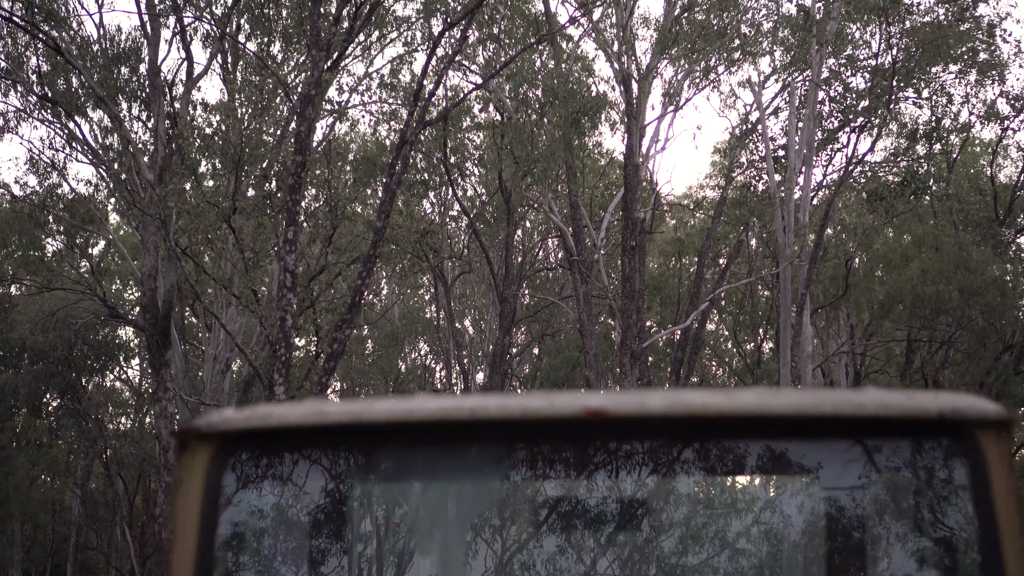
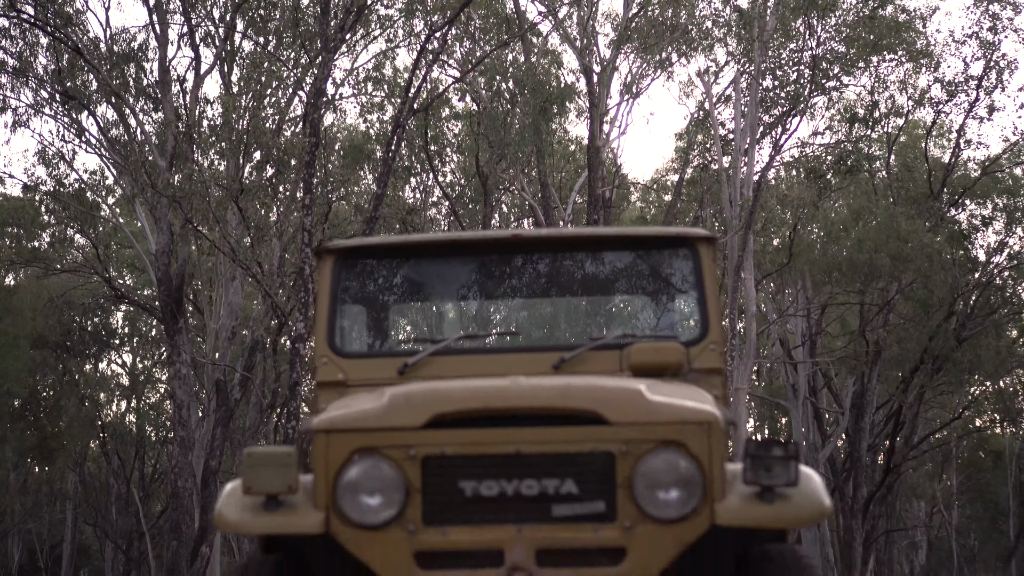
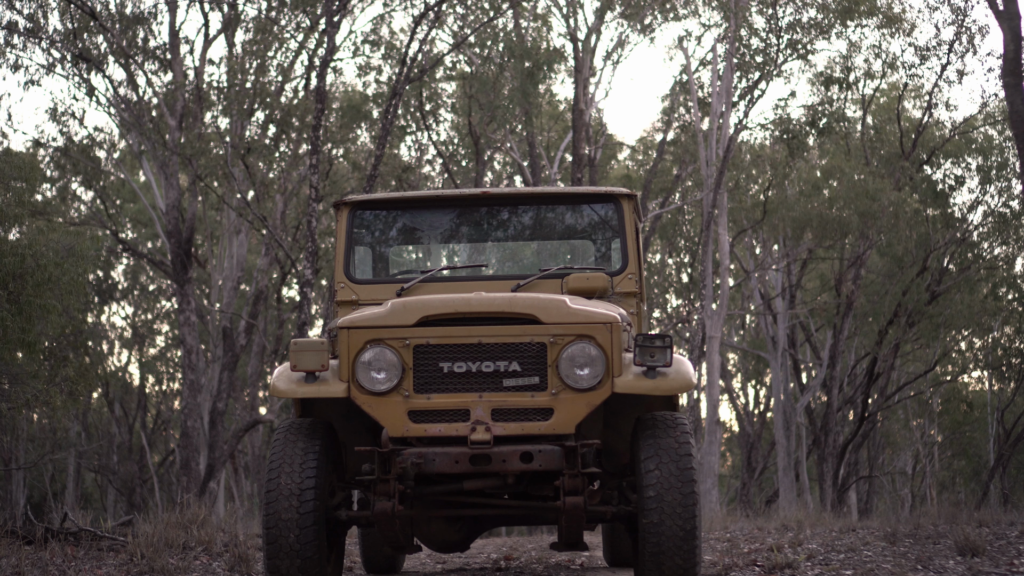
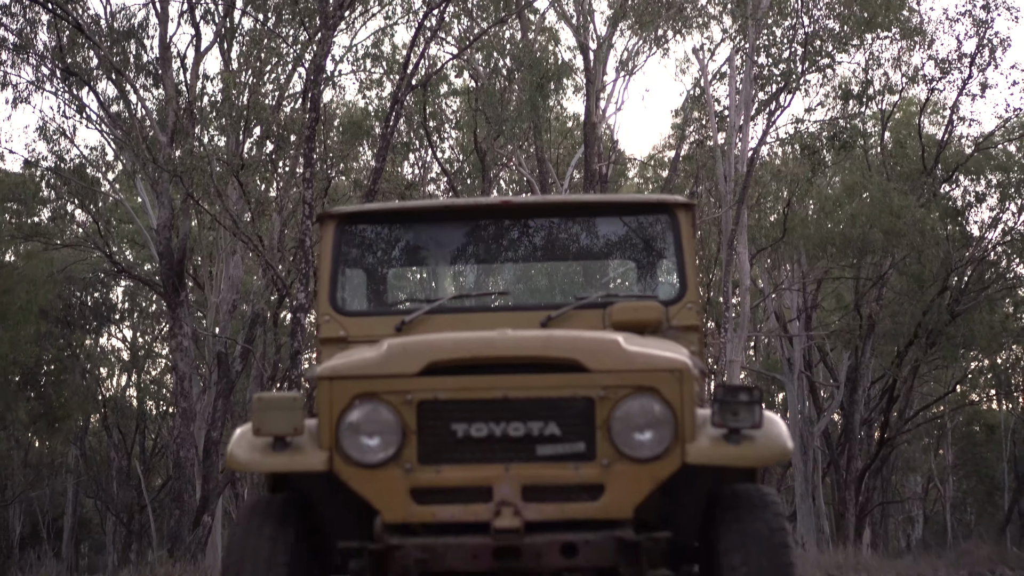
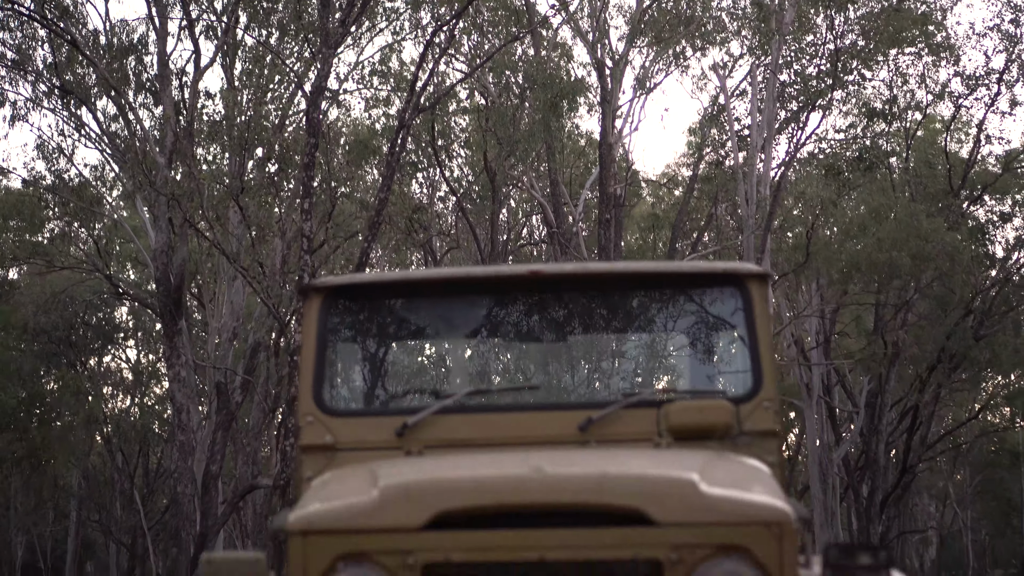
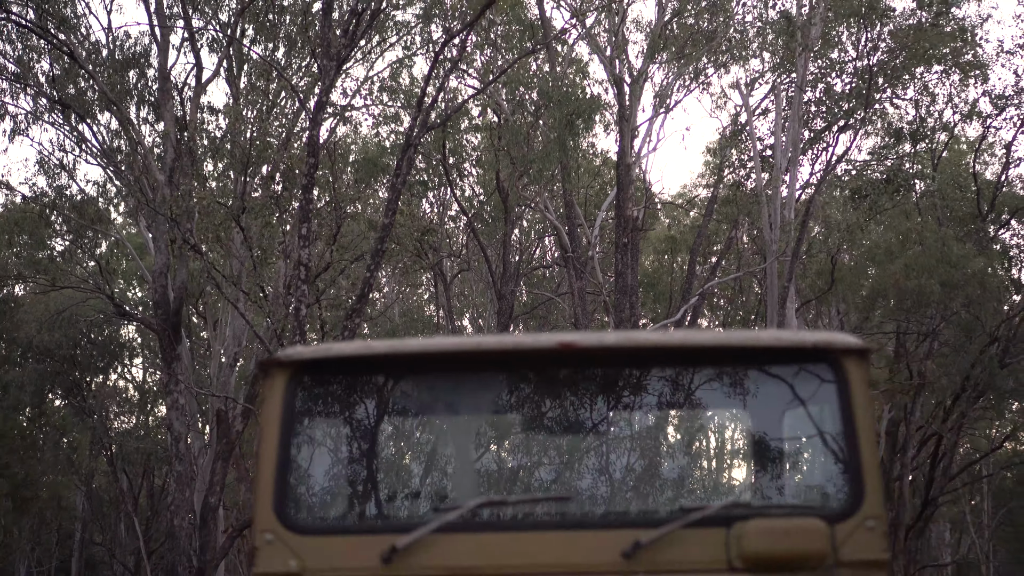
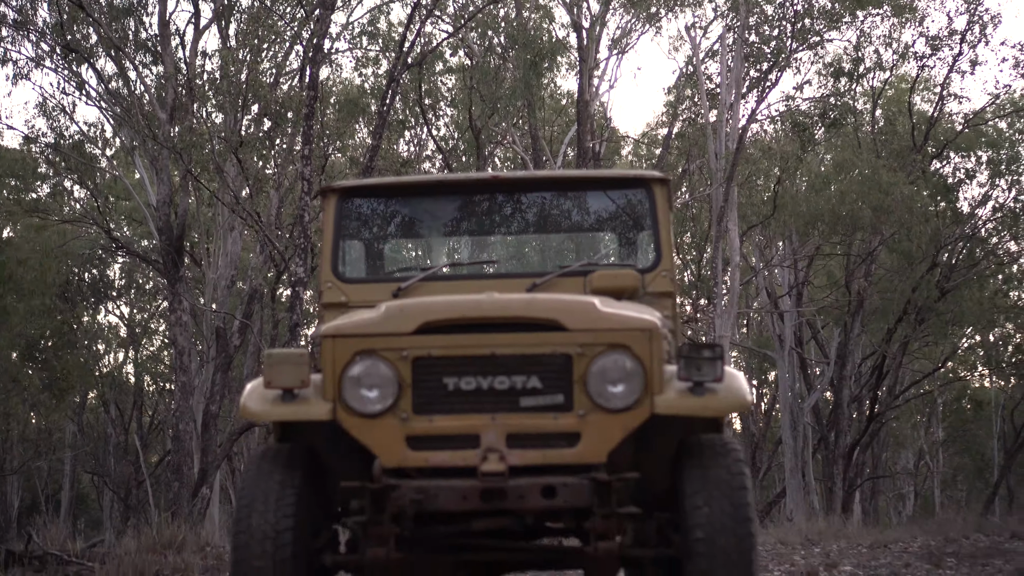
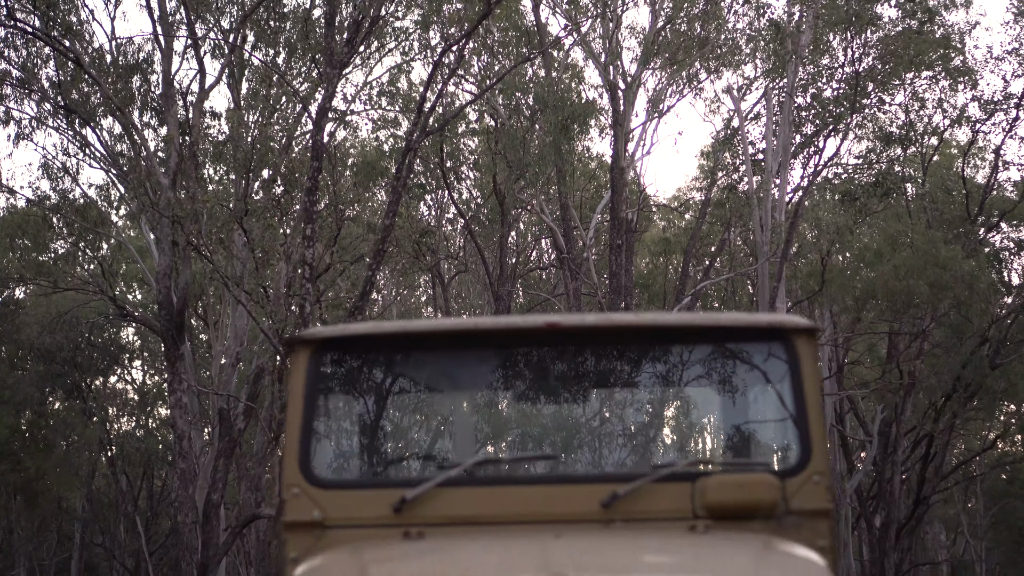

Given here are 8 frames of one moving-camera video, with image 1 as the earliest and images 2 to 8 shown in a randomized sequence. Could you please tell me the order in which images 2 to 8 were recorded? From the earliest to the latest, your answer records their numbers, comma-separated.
6, 8, 5, 2, 4, 7, 3
